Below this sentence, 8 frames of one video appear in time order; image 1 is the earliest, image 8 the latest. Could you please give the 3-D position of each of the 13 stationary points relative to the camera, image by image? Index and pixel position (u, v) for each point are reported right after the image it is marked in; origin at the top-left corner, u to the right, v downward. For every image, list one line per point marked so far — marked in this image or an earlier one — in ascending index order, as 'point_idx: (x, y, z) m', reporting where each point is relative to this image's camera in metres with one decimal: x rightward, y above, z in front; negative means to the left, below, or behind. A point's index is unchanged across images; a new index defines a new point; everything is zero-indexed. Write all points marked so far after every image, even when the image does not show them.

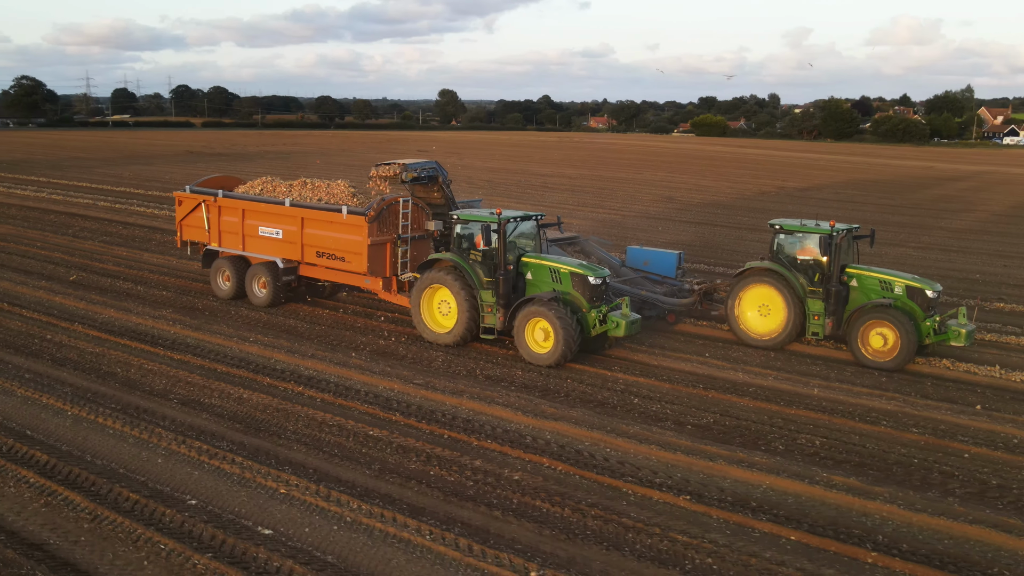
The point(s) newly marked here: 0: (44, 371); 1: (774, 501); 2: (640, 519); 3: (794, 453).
0: (-4.0, -0.7, +8.3) m
1: (+1.6, -1.3, +5.8) m
2: (+0.7, -1.3, +5.4) m
3: (+1.9, -1.1, +6.7) m
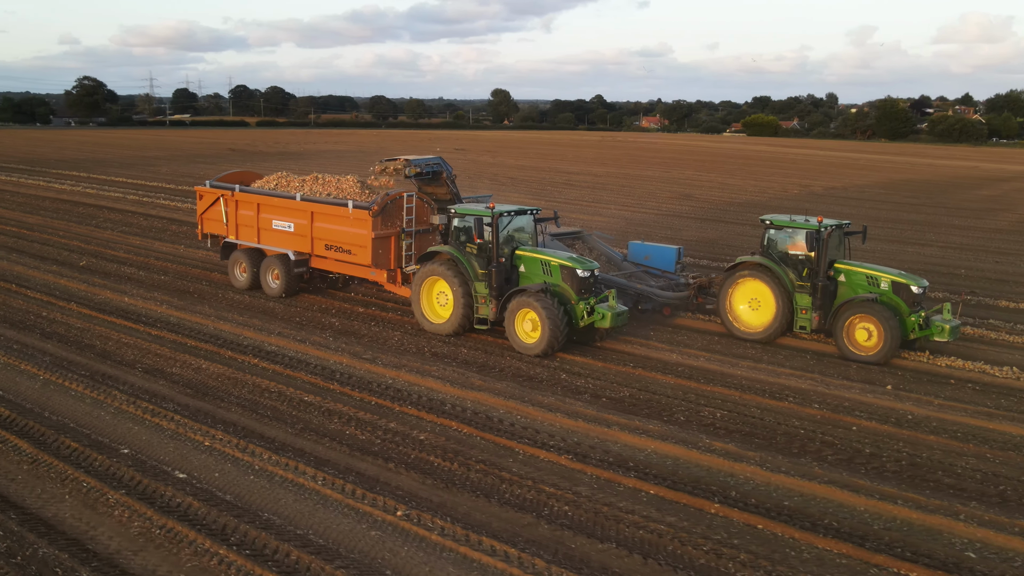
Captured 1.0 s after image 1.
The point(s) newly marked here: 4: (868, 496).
0: (-4.5, -0.5, +9.1) m
1: (+0.9, -1.1, +6.3) m
2: (0.0, -1.2, +6.0) m
3: (+1.3, -1.0, +7.2) m
4: (+2.1, -1.2, +5.8) m
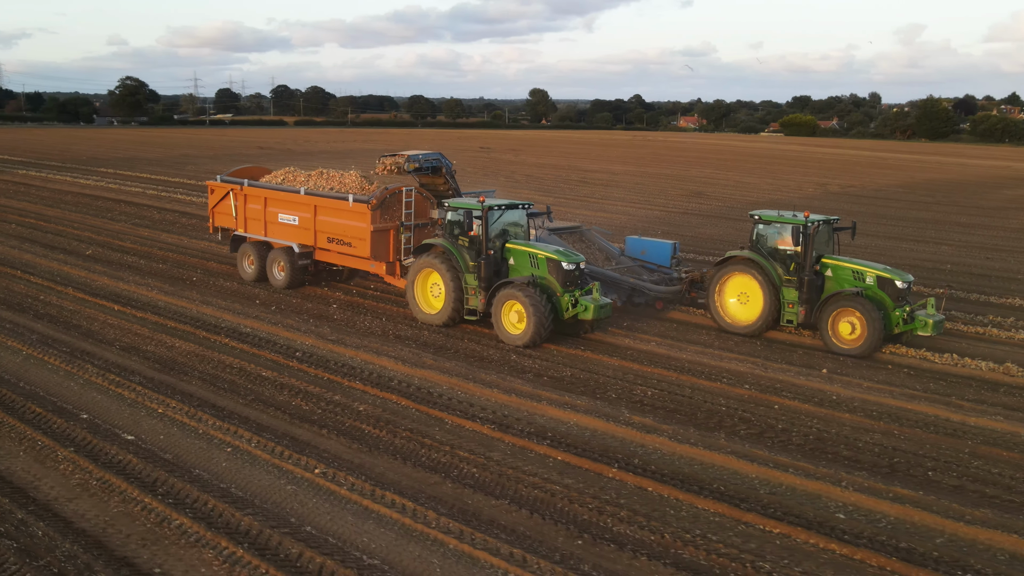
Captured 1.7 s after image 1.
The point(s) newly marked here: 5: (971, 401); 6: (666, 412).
0: (-4.9, -0.3, +9.7) m
1: (+0.4, -1.0, +6.7) m
2: (-0.5, -1.0, +6.5) m
3: (+0.8, -0.9, +7.6) m
4: (+1.6, -1.1, +6.2) m
5: (+3.7, -0.9, +7.8) m
6: (+1.2, -0.9, +7.3) m
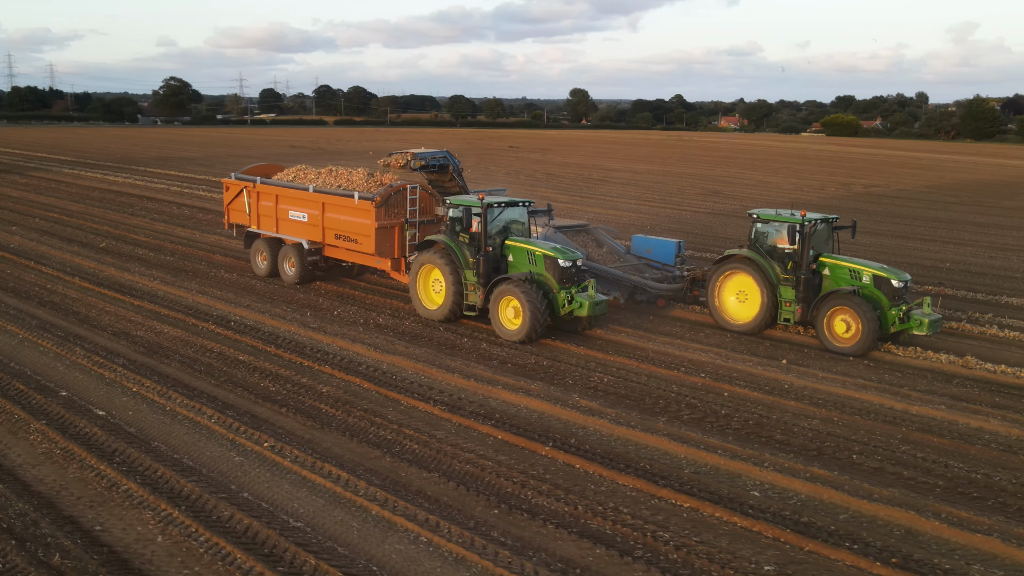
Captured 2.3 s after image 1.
0: (-5.1, -0.2, +10.3) m
1: (0.0, -0.9, +7.1) m
2: (-0.9, -0.9, +6.8) m
3: (+0.5, -0.8, +7.9) m
4: (+1.2, -1.1, +6.4) m
5: (+3.4, -0.9, +8.0) m
6: (+0.8, -0.9, +7.6) m
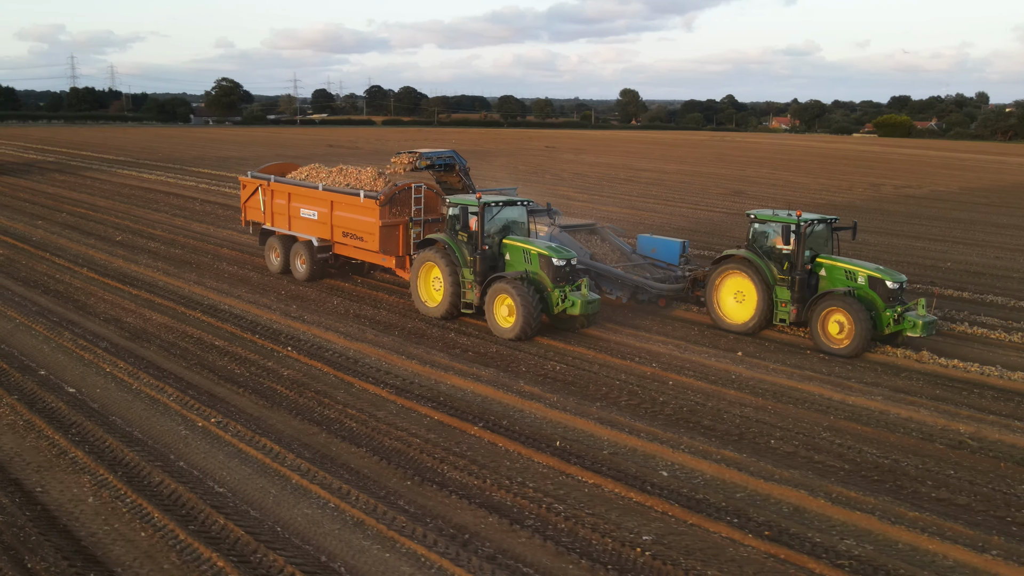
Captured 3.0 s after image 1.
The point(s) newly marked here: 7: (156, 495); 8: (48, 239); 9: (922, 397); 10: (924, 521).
0: (-5.4, -0.1, +10.9) m
1: (-0.4, -0.8, +7.4) m
2: (-1.3, -0.8, +7.2) m
3: (+0.1, -0.7, +8.2) m
4: (+0.7, -1.0, +6.7) m
5: (+3.0, -0.8, +8.2) m
6: (+0.4, -0.8, +7.9) m
7: (-2.0, -1.1, +5.3) m
8: (-7.4, +0.8, +15.4) m
9: (+3.3, -0.9, +7.8) m
10: (+2.2, -1.3, +5.3) m
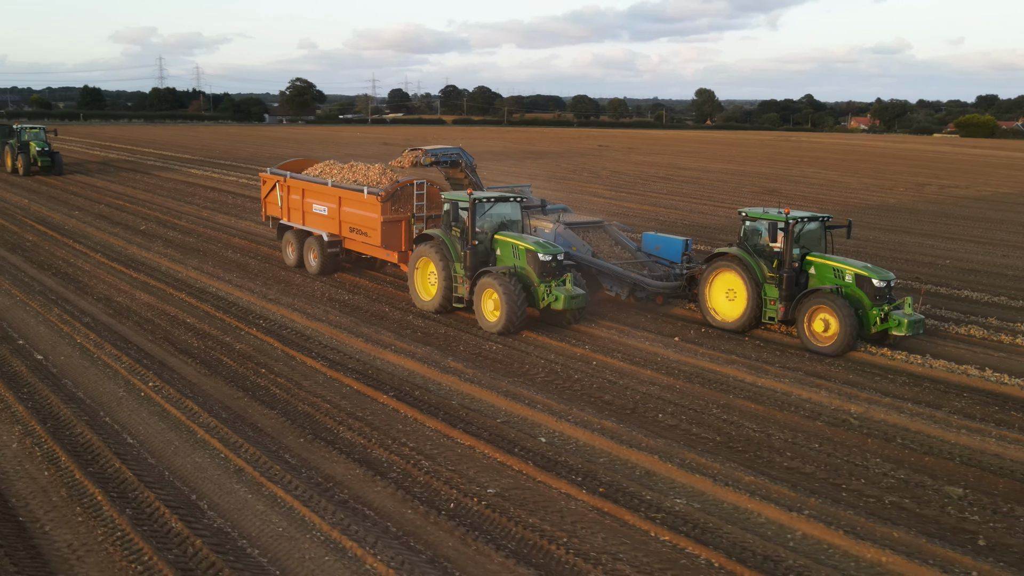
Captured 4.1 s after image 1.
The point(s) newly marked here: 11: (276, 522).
0: (-5.7, +0.1, +11.8) m
1: (-1.0, -0.7, +8.0) m
2: (-2.0, -0.7, +7.9) m
3: (-0.5, -0.6, +8.8) m
4: (0.0, -0.9, +7.2) m
5: (+2.4, -0.7, +8.6) m
6: (-0.2, -0.6, +8.4) m
7: (-2.8, -1.0, +6.1) m
8: (-7.4, +1.0, +16.5) m
9: (+2.7, -0.8, +8.1) m
10: (+1.4, -1.2, +5.7) m
11: (-1.2, -1.2, +5.0) m
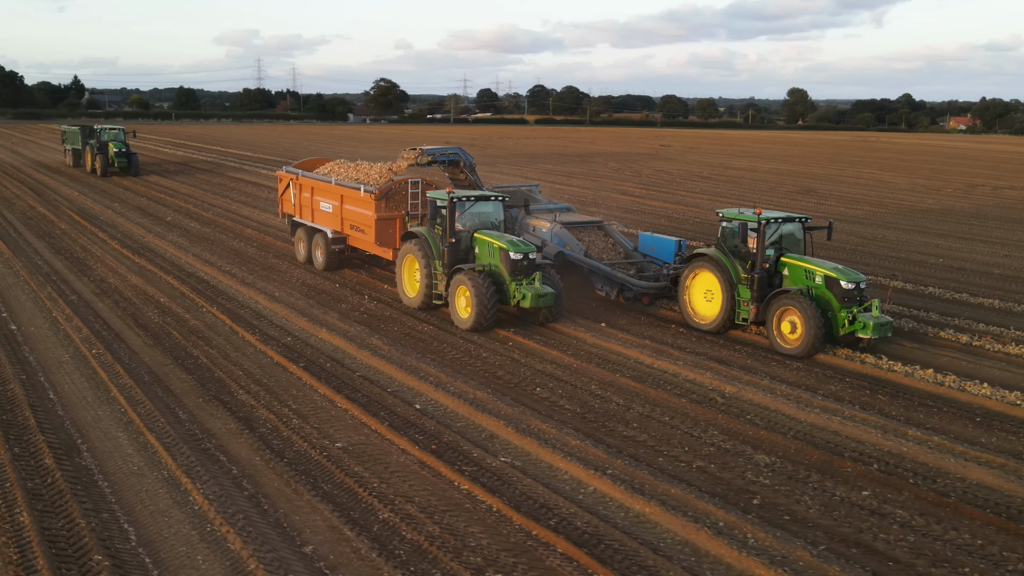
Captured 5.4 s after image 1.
0: (-6.2, +0.4, +13.0) m
1: (-1.8, -0.5, +8.8) m
2: (-2.7, -0.5, +8.7) m
3: (-1.2, -0.4, +9.5) m
4: (-0.8, -0.7, +7.9) m
5: (+1.7, -0.6, +9.0) m
6: (-0.9, -0.5, +9.1) m
7: (-3.7, -0.8, +7.0) m
8: (-7.4, +1.3, +17.7) m
9: (+1.9, -0.7, +8.6) m
10: (+0.4, -1.0, +6.3) m
11: (-2.3, -1.1, +5.8) m
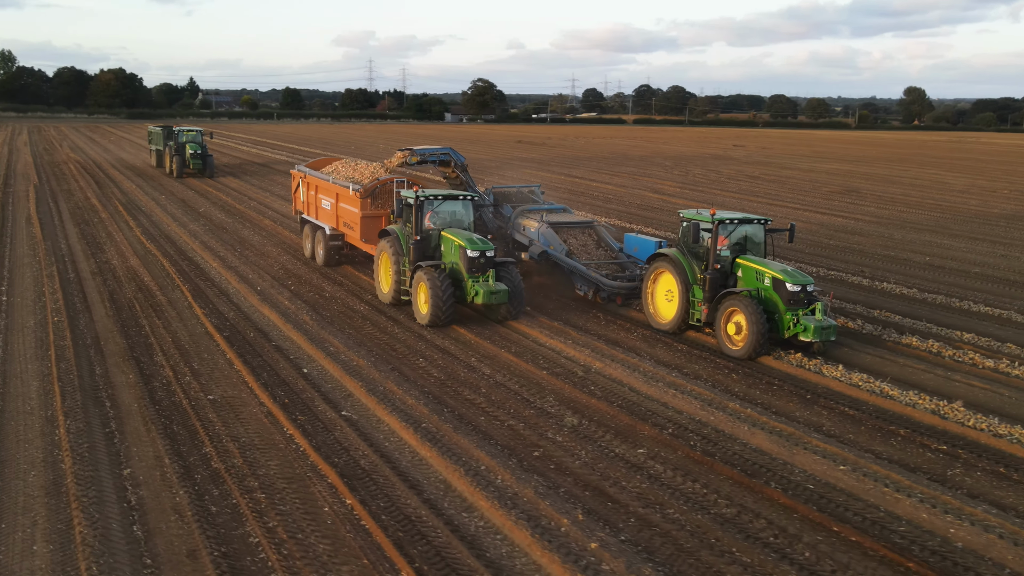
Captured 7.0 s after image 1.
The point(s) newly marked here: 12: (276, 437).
0: (-6.6, +0.7, +14.5) m
1: (-2.7, -0.3, +9.9) m
2: (-3.6, -0.3, +9.9) m
3: (-2.0, -0.2, +10.5) m
4: (-1.8, -0.5, +8.9) m
5: (+0.8, -0.5, +9.7) m
6: (-1.8, -0.3, +10.1) m
7: (-4.8, -0.5, +8.3) m
8: (-7.3, +1.6, +19.3) m
9: (+1.0, -0.6, +9.3) m
10: (-0.7, -0.9, +7.1) m
11: (-3.5, -0.8, +7.0) m
12: (-1.6, -1.0, +6.4) m
